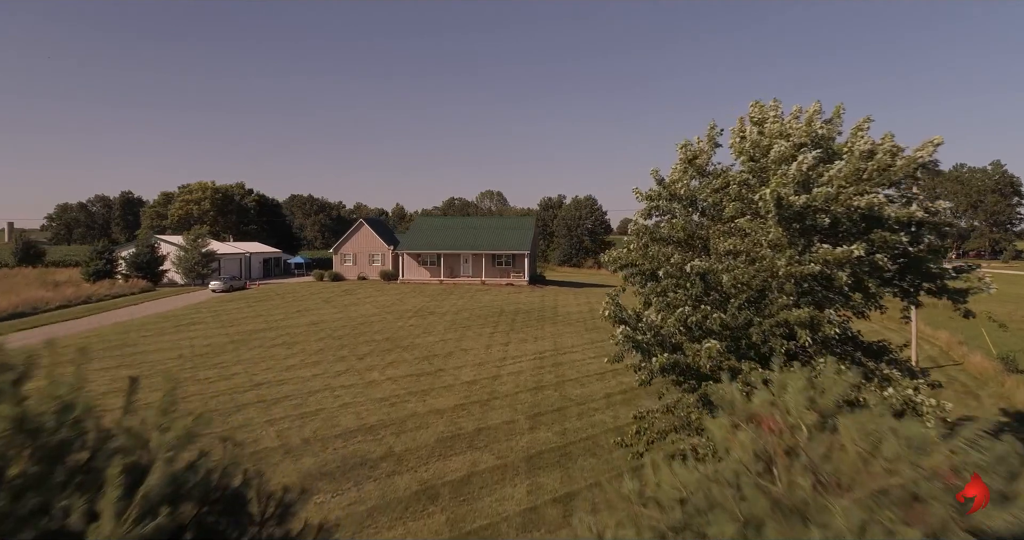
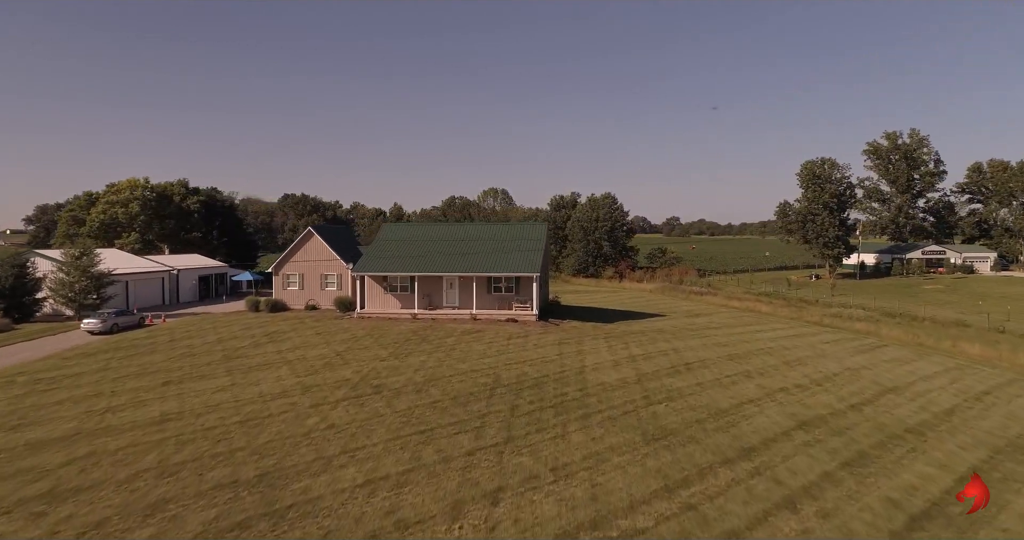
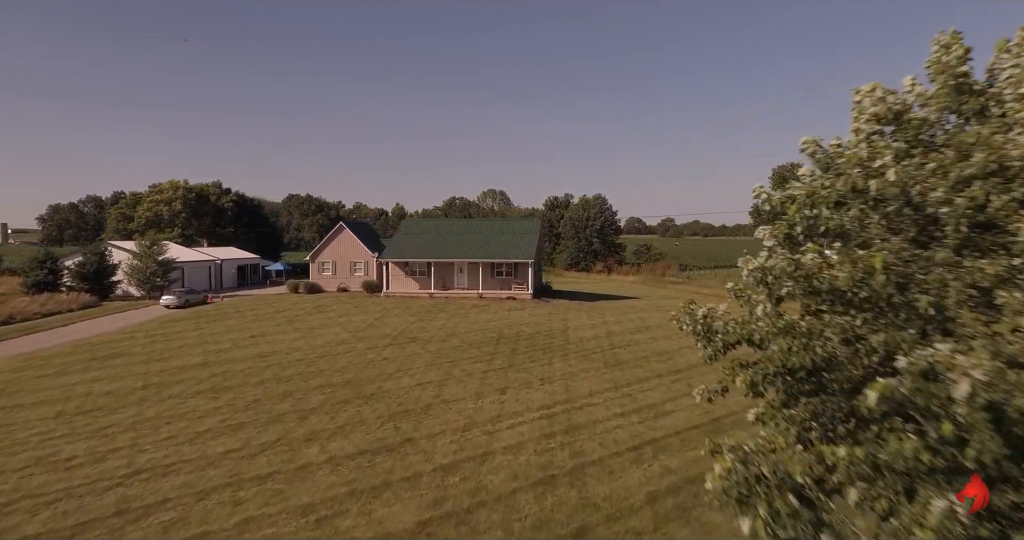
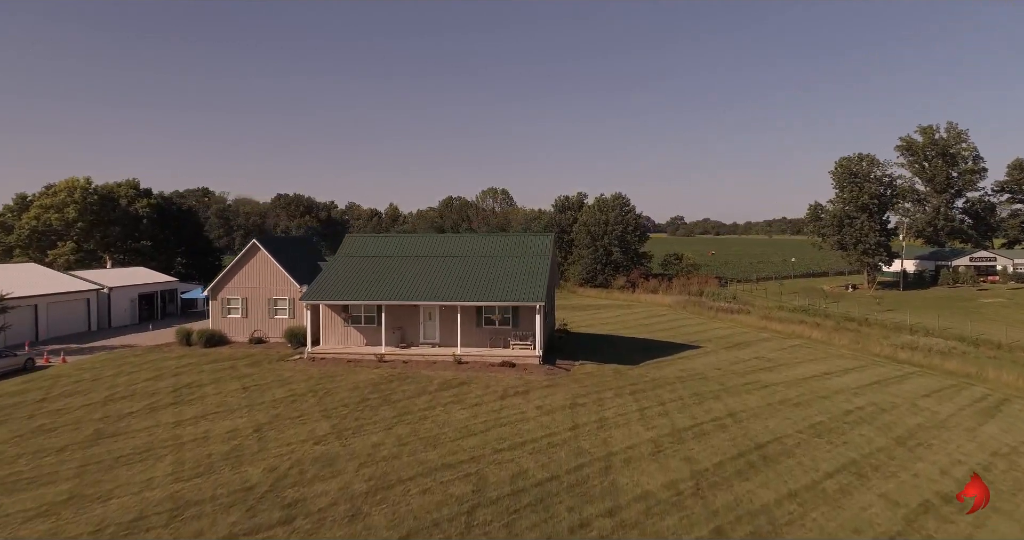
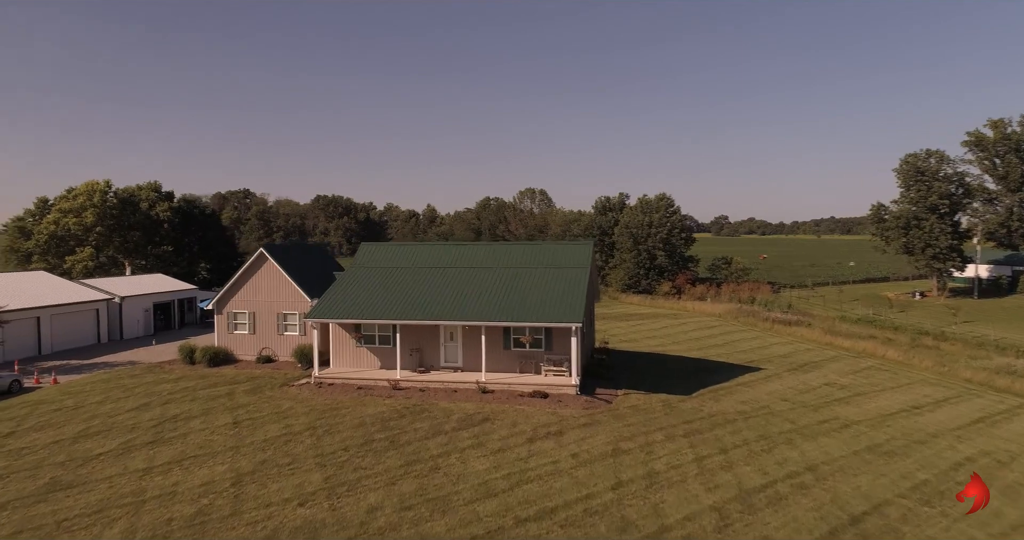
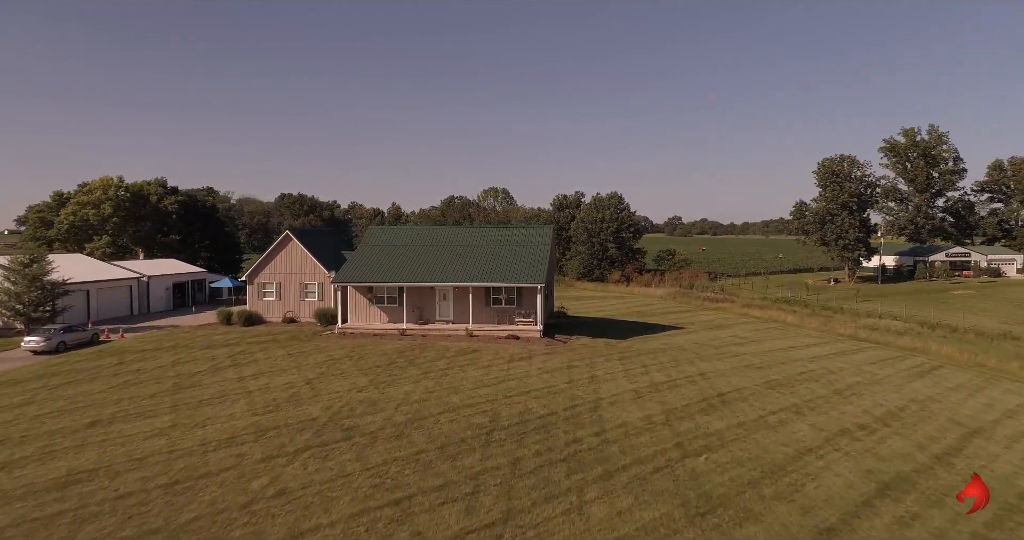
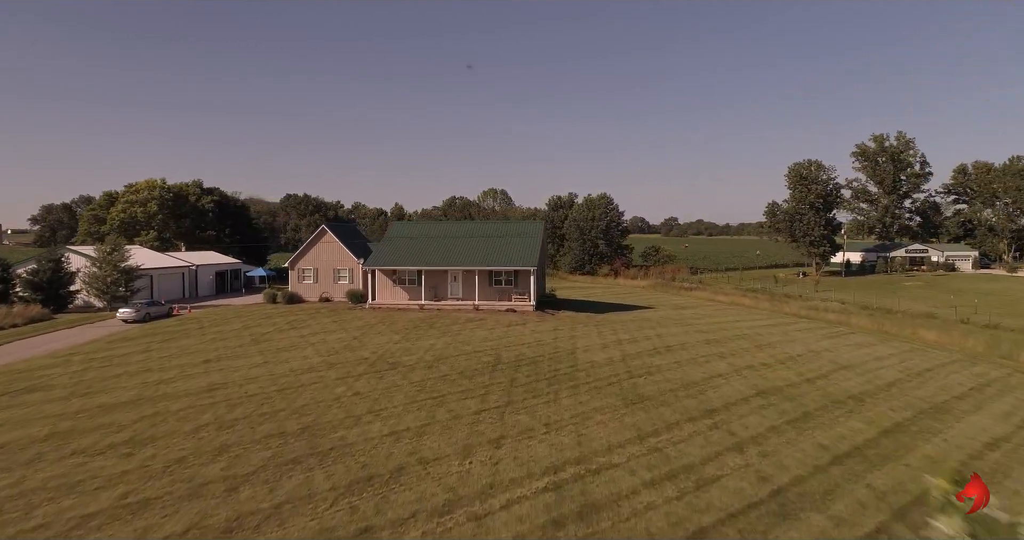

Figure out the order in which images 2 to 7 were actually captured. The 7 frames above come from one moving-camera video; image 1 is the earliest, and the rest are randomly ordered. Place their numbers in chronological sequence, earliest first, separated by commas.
3, 7, 2, 6, 4, 5
